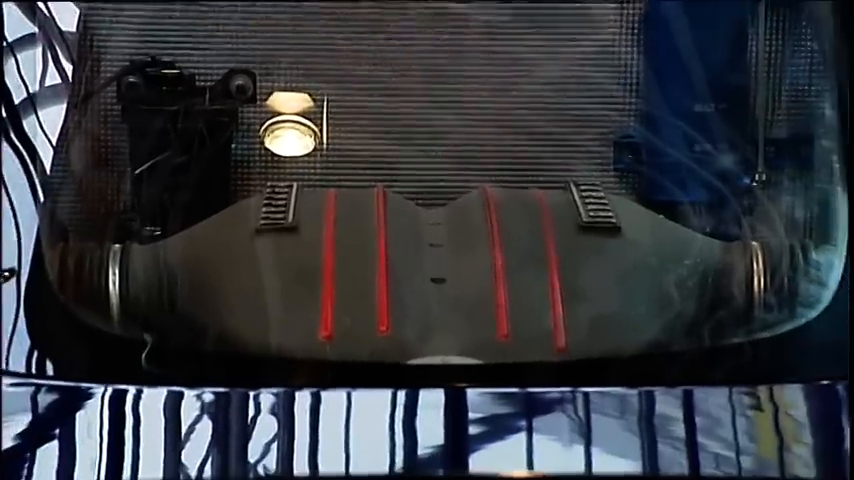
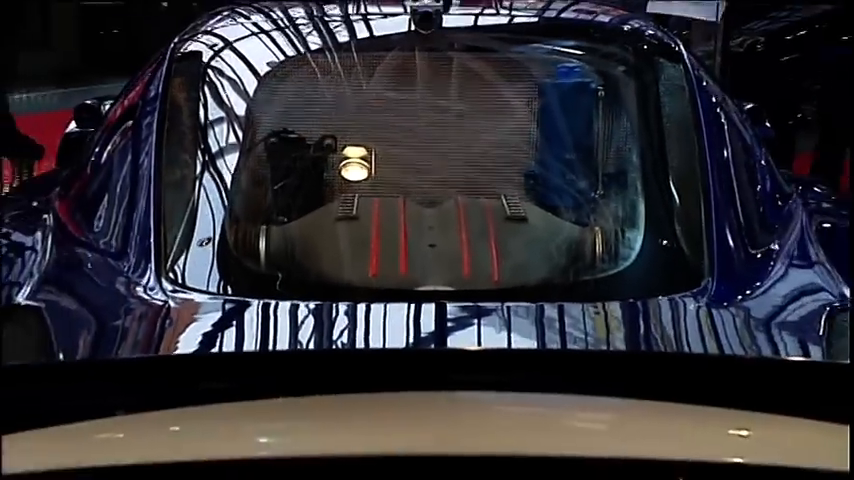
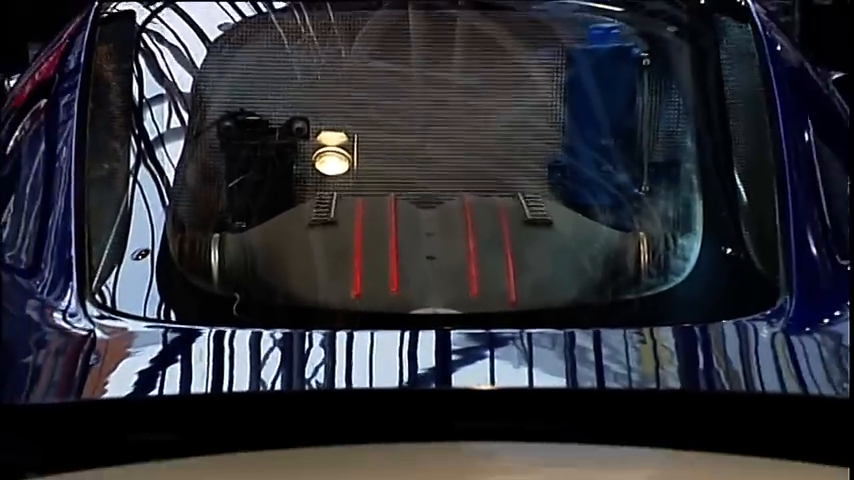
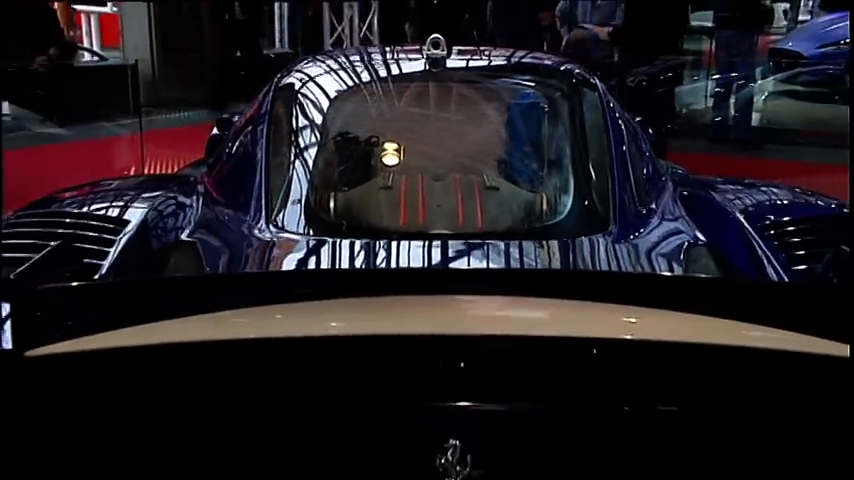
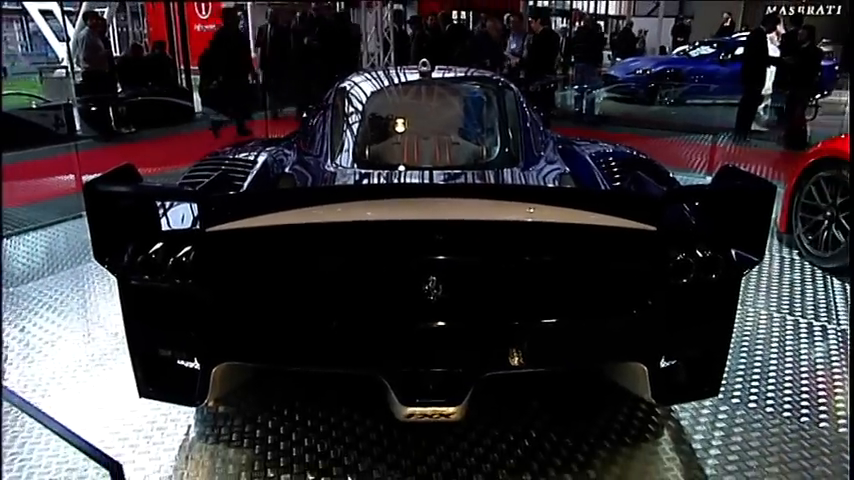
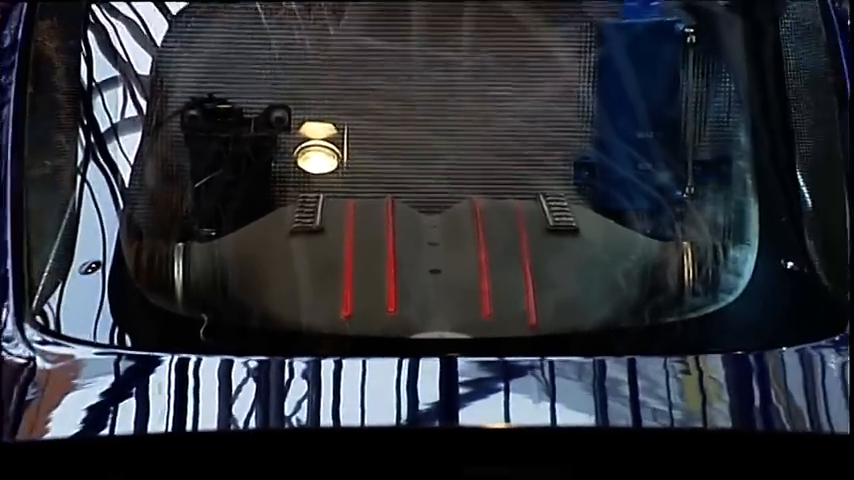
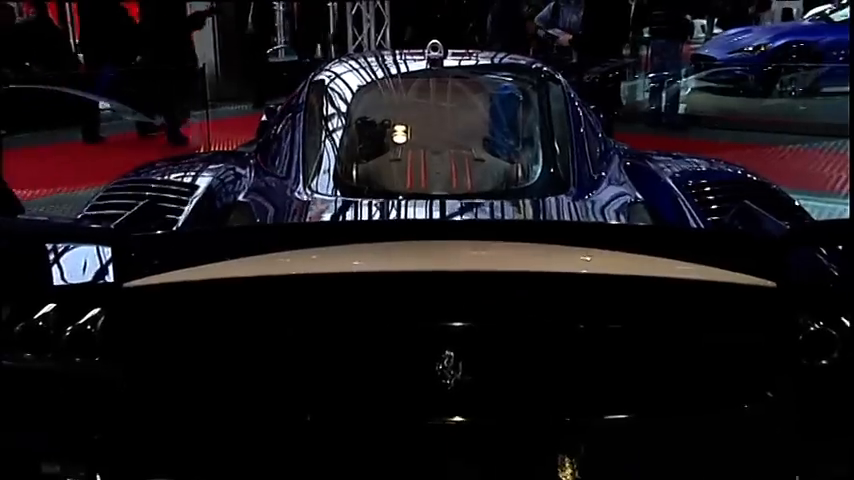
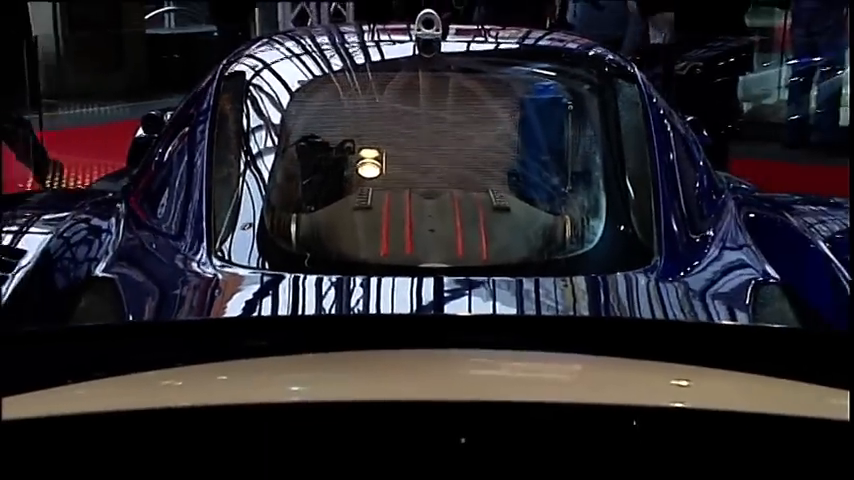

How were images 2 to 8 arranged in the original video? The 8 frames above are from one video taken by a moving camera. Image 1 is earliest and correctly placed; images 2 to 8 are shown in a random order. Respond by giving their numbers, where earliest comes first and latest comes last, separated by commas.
6, 3, 2, 8, 4, 7, 5
